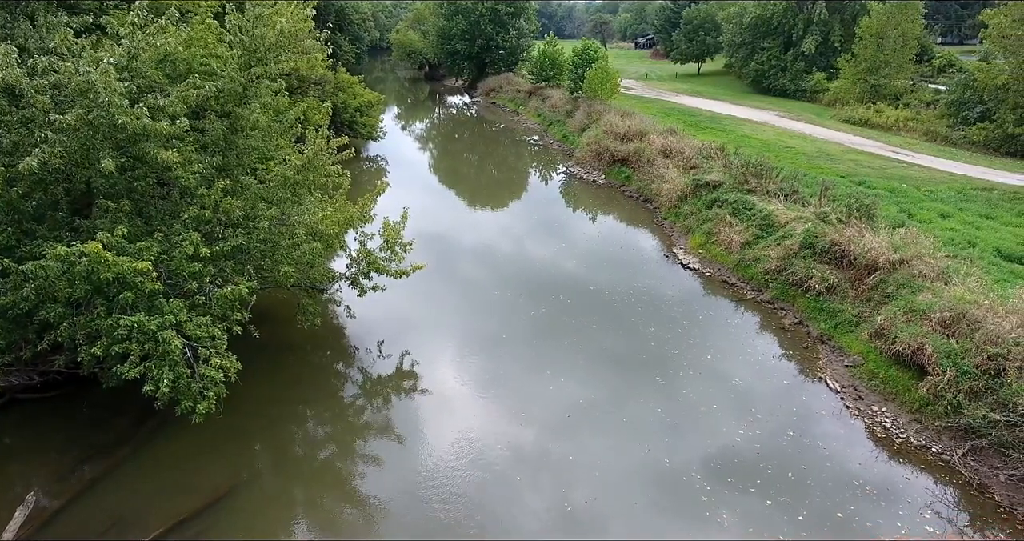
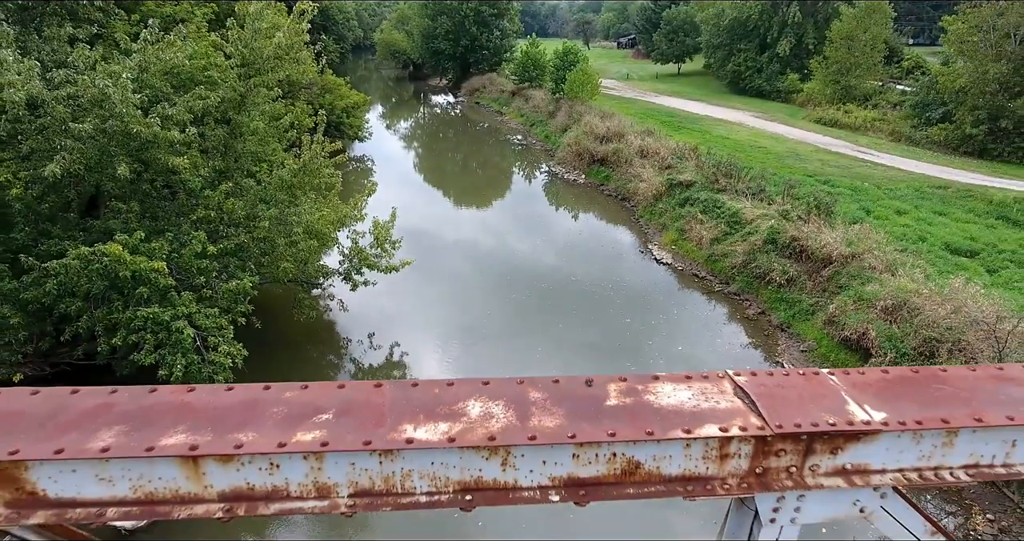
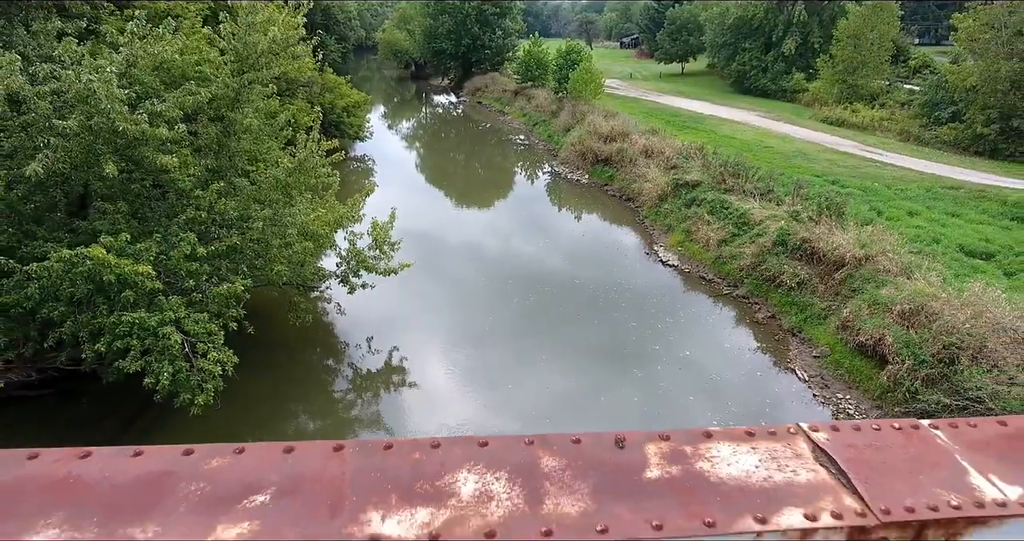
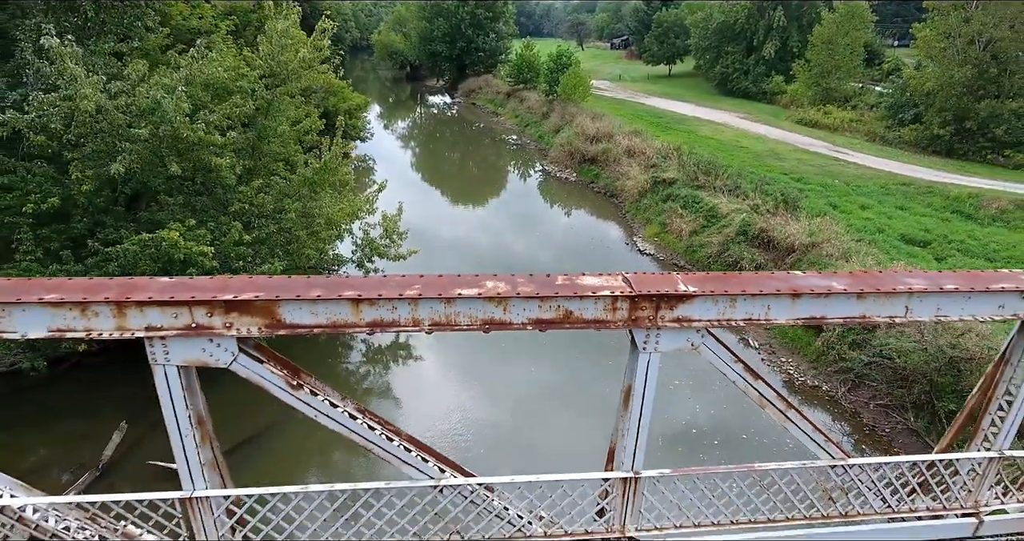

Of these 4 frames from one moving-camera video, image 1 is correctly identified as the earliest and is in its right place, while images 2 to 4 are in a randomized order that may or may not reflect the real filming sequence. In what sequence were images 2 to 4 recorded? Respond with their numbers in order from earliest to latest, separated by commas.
3, 2, 4
